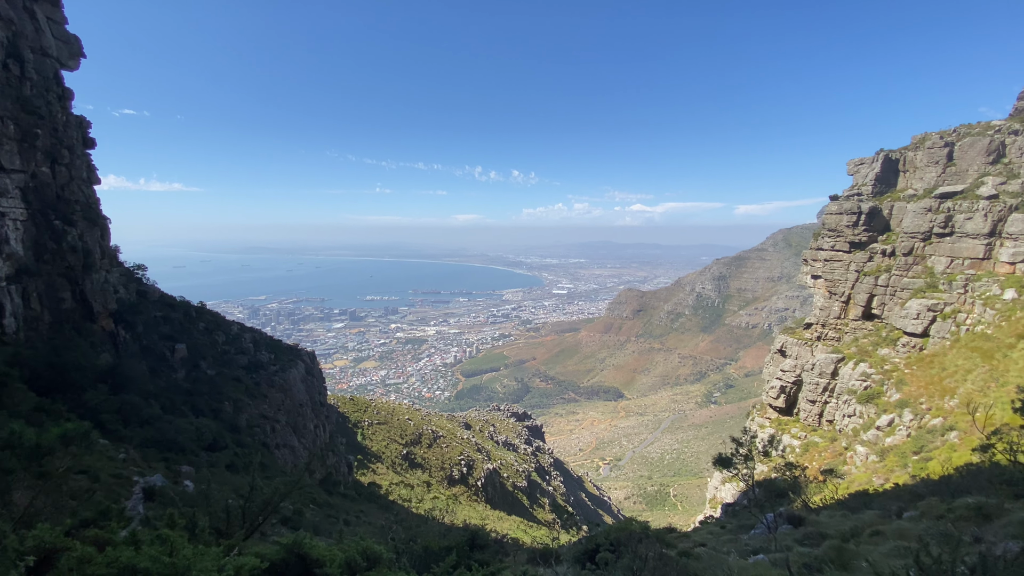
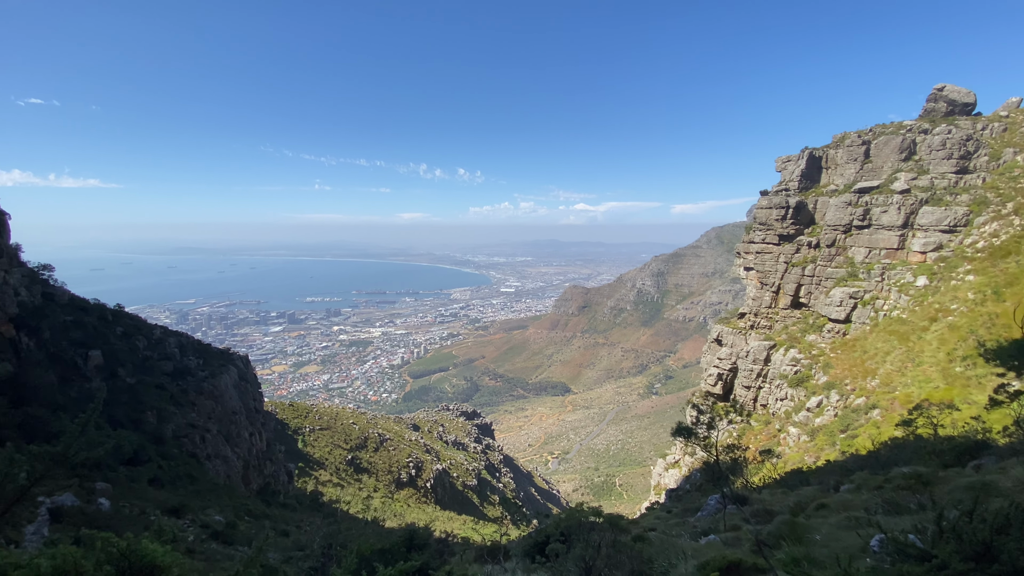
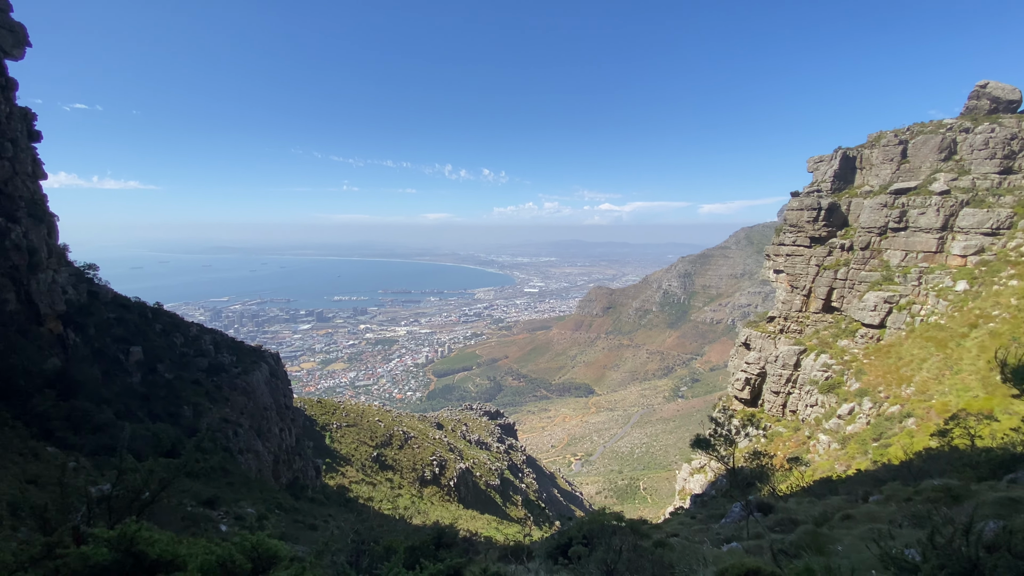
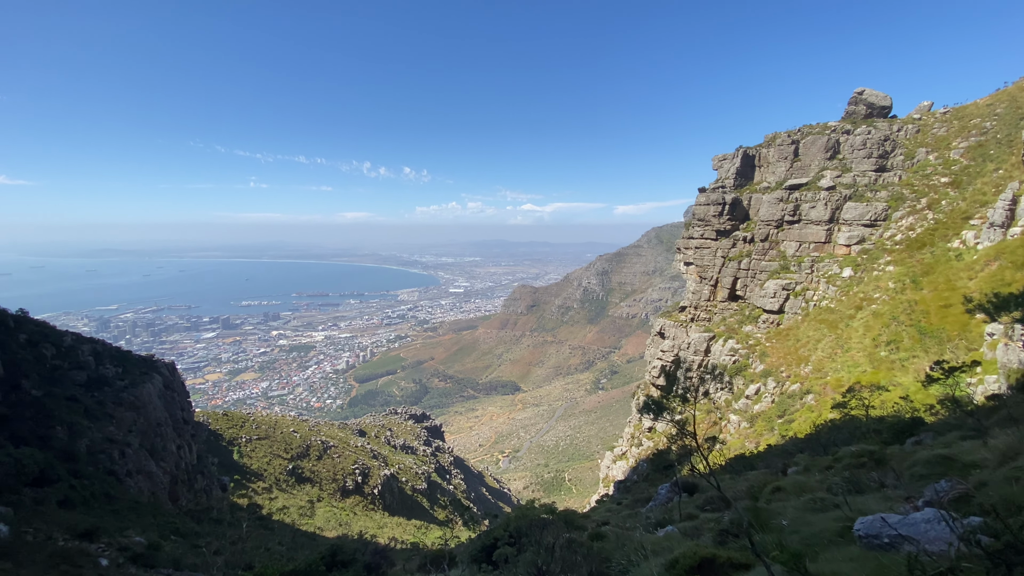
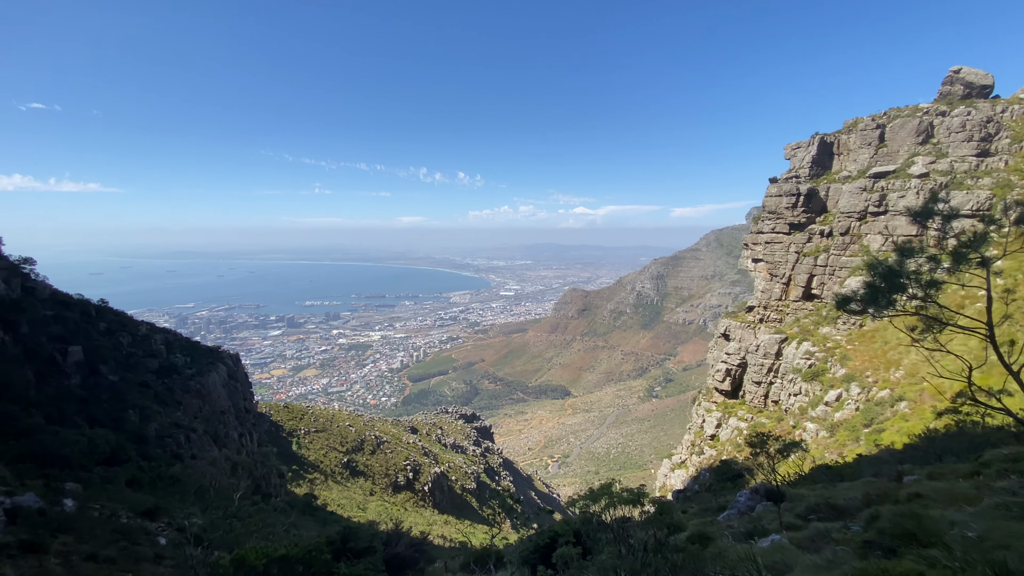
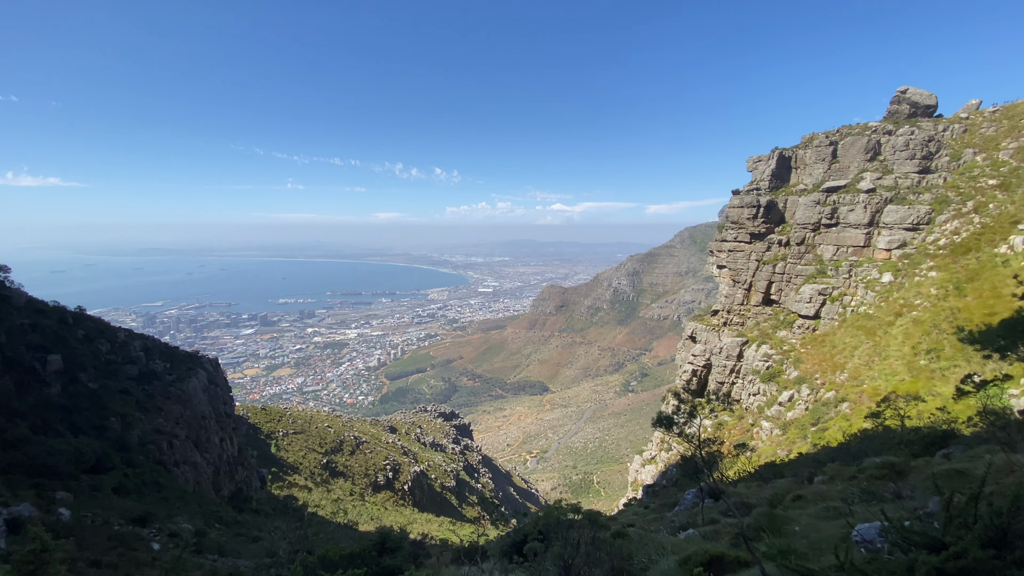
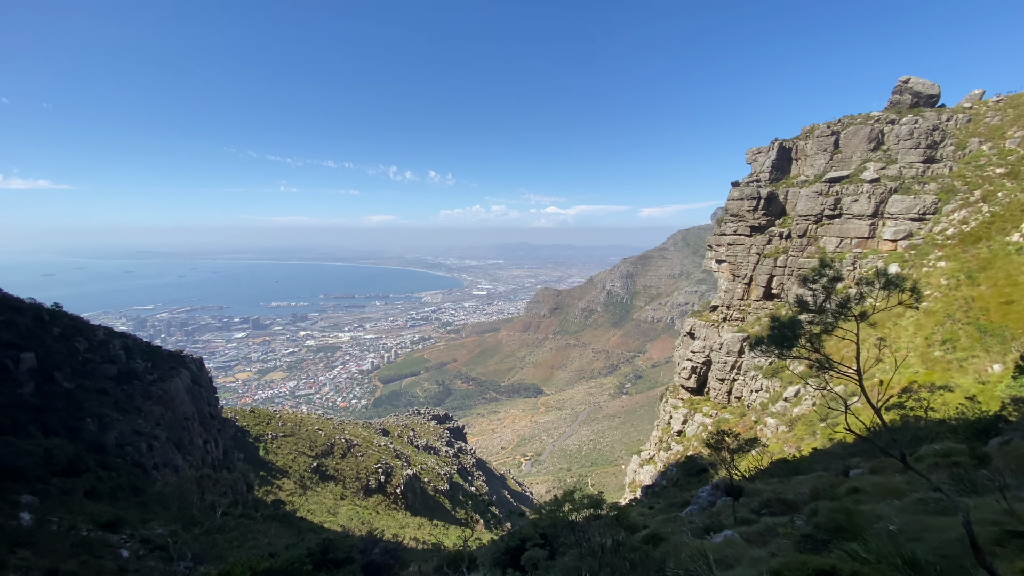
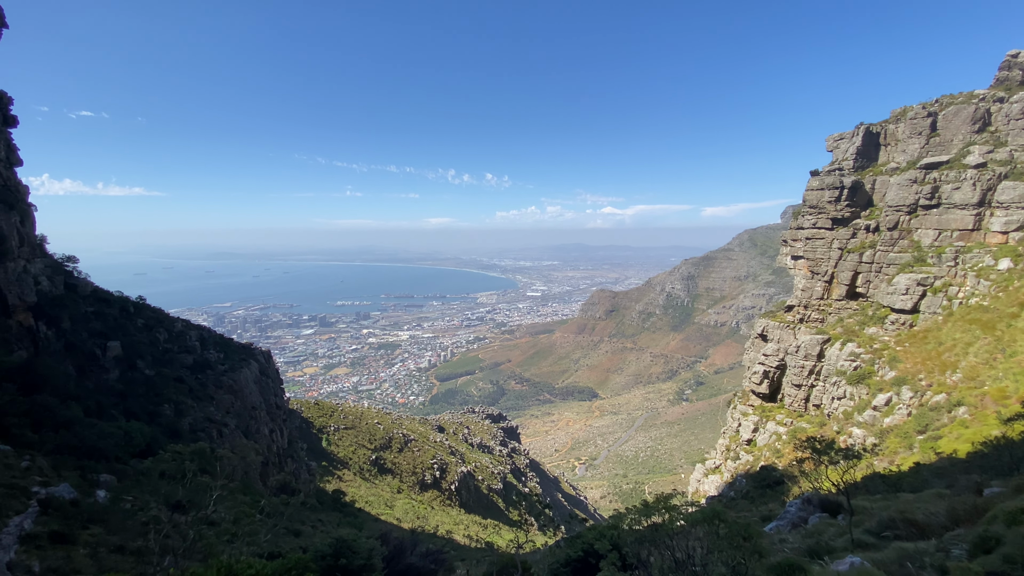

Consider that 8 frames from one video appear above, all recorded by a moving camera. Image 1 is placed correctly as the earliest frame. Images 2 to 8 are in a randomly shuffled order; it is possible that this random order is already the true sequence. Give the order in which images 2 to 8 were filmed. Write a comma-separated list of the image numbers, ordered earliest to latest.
3, 2, 6, 4, 7, 5, 8
